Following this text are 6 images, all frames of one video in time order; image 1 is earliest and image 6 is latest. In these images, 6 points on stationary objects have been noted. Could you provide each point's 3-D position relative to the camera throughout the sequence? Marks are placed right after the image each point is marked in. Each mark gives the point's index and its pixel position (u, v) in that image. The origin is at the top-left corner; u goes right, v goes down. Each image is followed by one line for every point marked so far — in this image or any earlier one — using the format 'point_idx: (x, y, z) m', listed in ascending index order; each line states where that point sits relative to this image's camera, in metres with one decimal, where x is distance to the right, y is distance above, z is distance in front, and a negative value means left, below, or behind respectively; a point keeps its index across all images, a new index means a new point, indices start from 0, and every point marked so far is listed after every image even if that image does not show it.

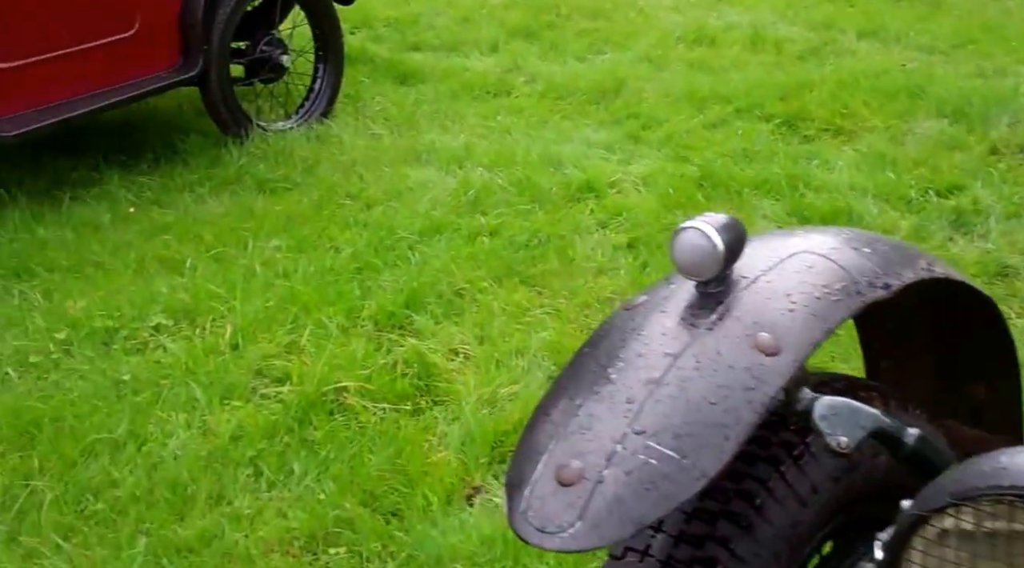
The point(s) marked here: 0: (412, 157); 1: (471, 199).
0: (-0.4, +0.5, +5.3) m
1: (-0.1, +0.3, +4.7) m
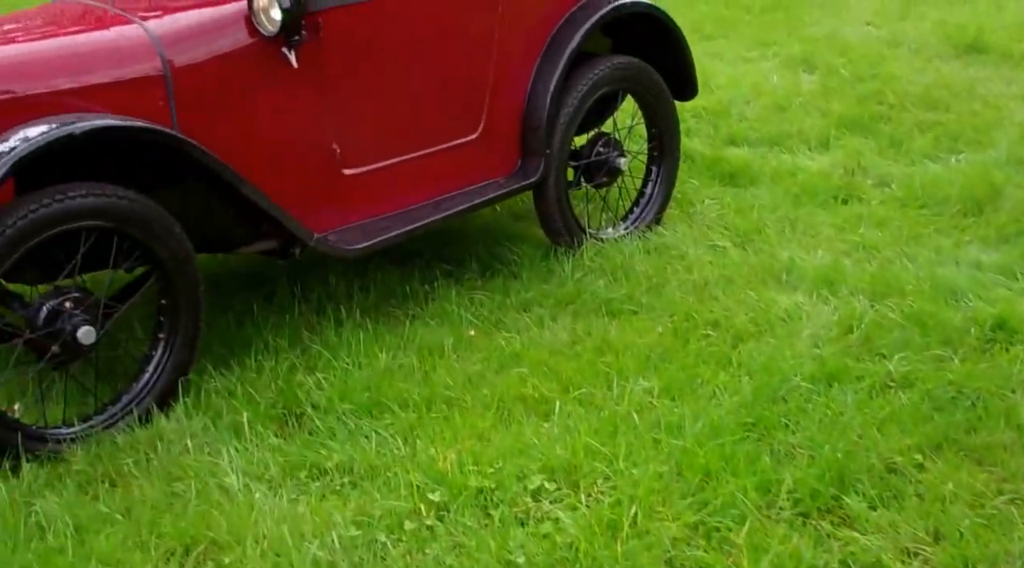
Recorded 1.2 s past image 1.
0: (+1.0, 0.0, +4.7) m
1: (+1.1, -0.2, +4.1) m
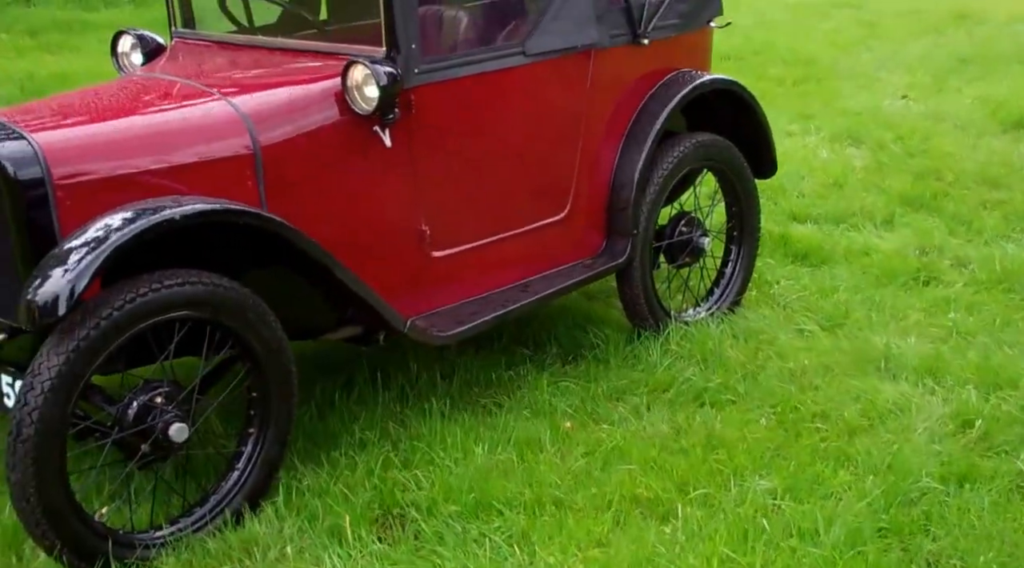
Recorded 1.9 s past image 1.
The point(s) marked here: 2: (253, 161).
0: (+1.3, -0.3, +4.5) m
1: (+1.4, -0.4, +3.9) m
2: (-0.7, +0.3, +3.7) m
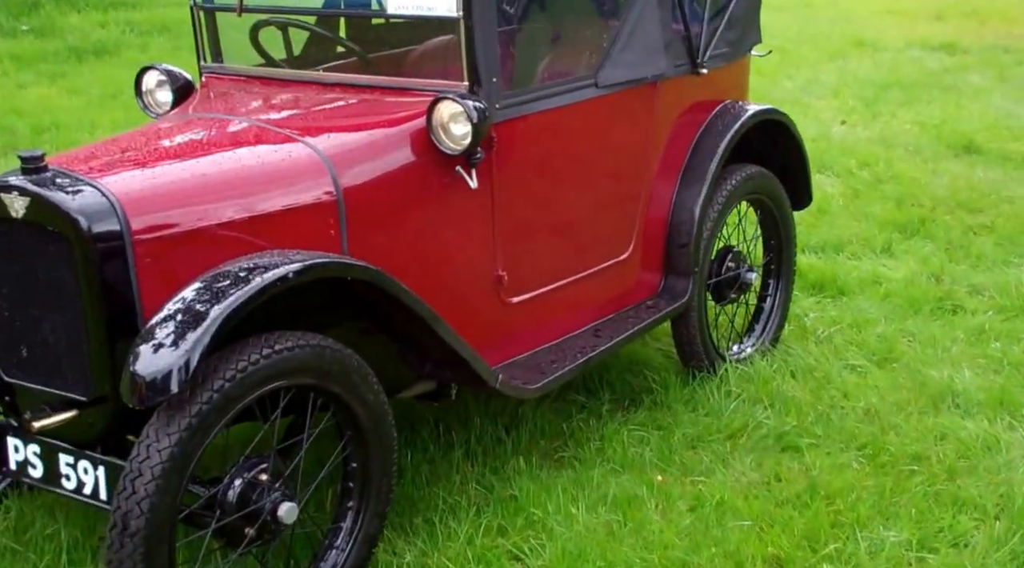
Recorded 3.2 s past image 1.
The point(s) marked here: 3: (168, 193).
0: (+1.5, -0.4, +4.4) m
1: (+1.7, -0.5, +3.8) m
2: (-0.5, +0.2, +3.4) m
3: (-0.8, +0.2, +3.1) m
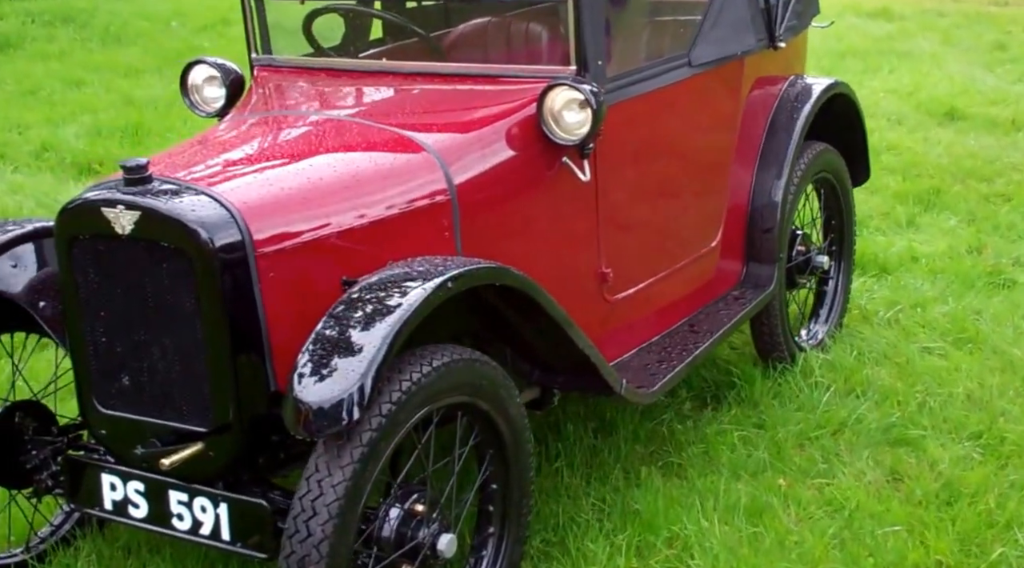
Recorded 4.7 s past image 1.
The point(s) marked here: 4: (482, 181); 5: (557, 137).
0: (+1.7, -0.3, +4.3) m
1: (+2.0, -0.5, +3.6) m
2: (-0.1, +0.2, +3.1) m
3: (-0.5, +0.2, +2.8) m
4: (-0.1, +0.2, +3.2) m
5: (+0.1, +0.4, +3.2) m
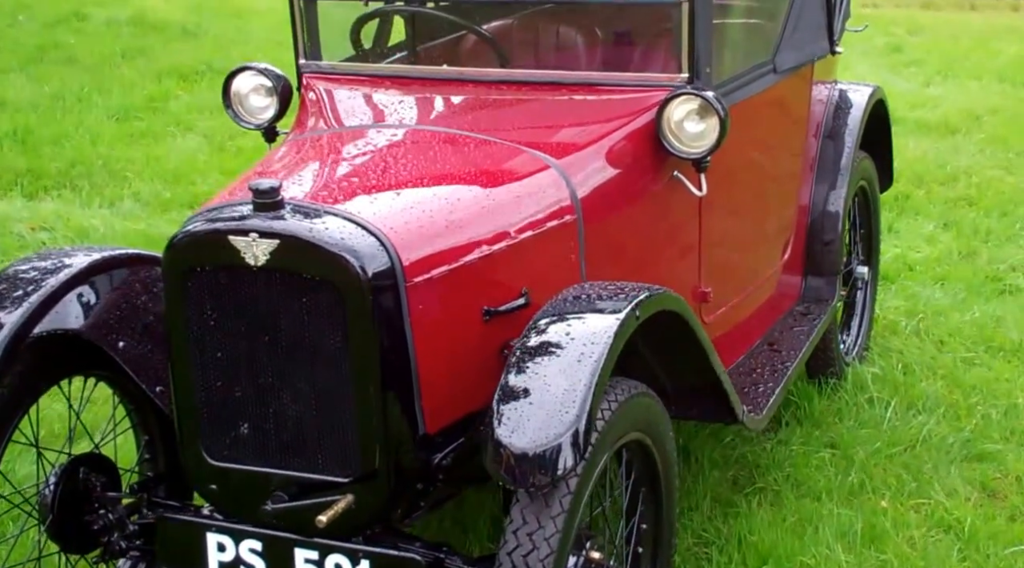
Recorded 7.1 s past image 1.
0: (+1.9, -0.3, +4.2) m
1: (+2.2, -0.5, +3.6) m
2: (+0.1, +0.1, +2.9) m
3: (-0.2, +0.1, +2.6) m
4: (+0.2, +0.2, +3.0) m
5: (+0.4, +0.3, +3.0) m
